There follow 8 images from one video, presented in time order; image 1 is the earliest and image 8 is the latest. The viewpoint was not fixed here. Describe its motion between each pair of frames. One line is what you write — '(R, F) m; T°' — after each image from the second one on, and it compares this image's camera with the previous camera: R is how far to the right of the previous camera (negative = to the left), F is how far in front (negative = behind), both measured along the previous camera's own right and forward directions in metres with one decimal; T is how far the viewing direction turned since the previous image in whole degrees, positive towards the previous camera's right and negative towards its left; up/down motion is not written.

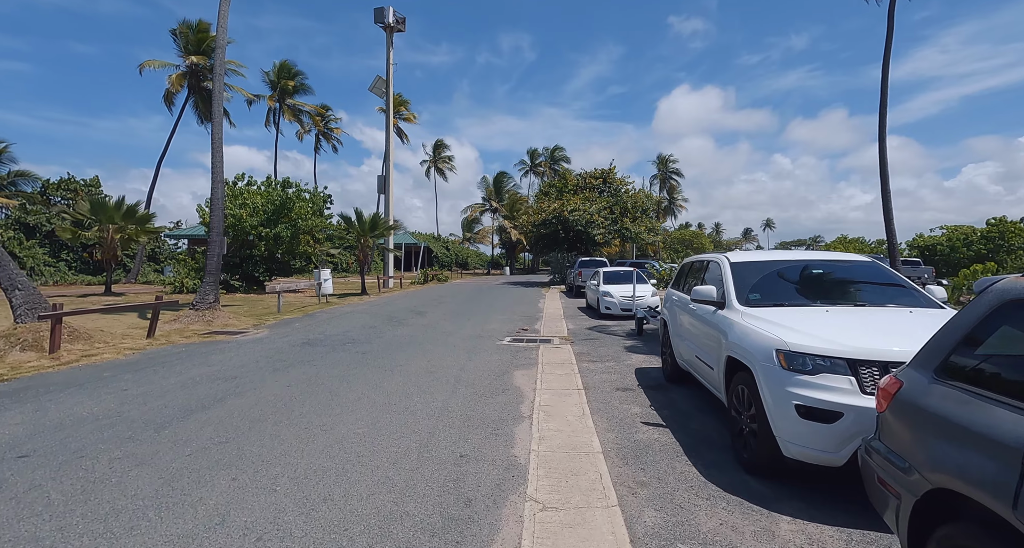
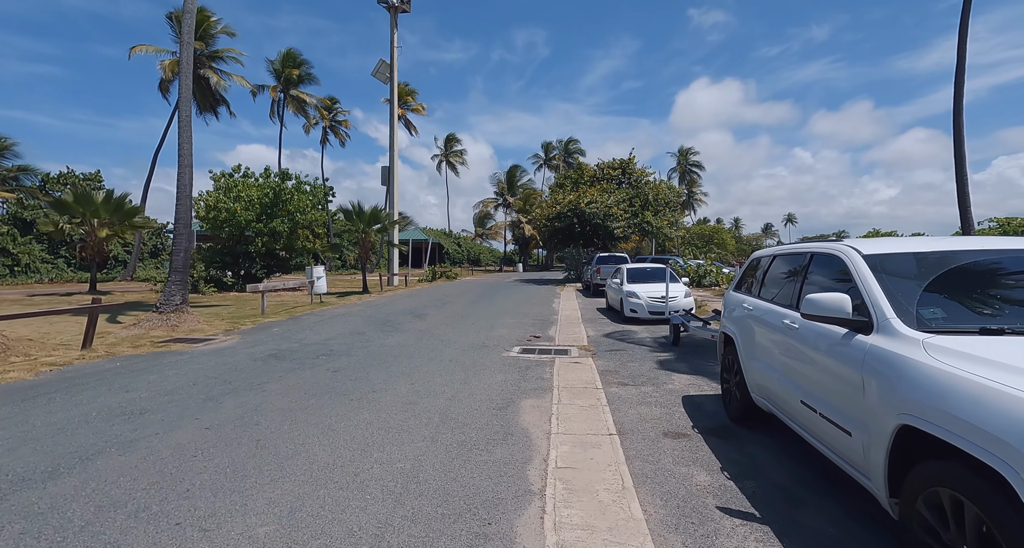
(+0.1, +1.9) m; -2°
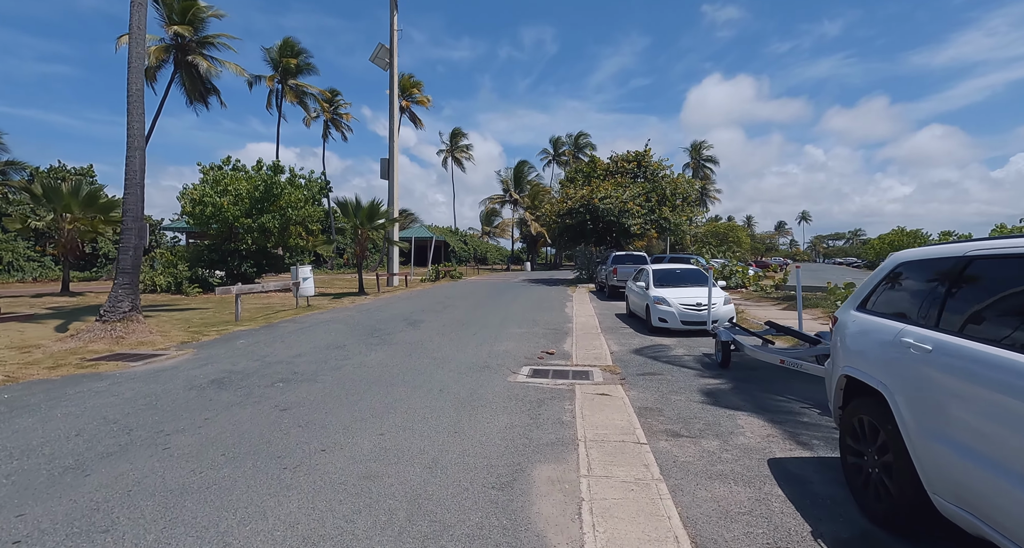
(0.0, +1.9) m; -1°
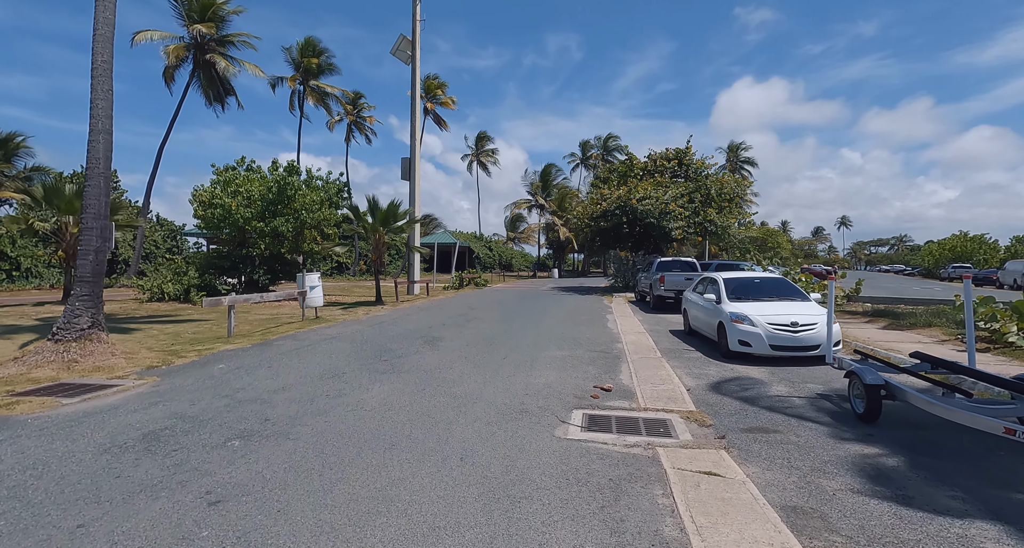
(-0.3, +2.1) m; -3°
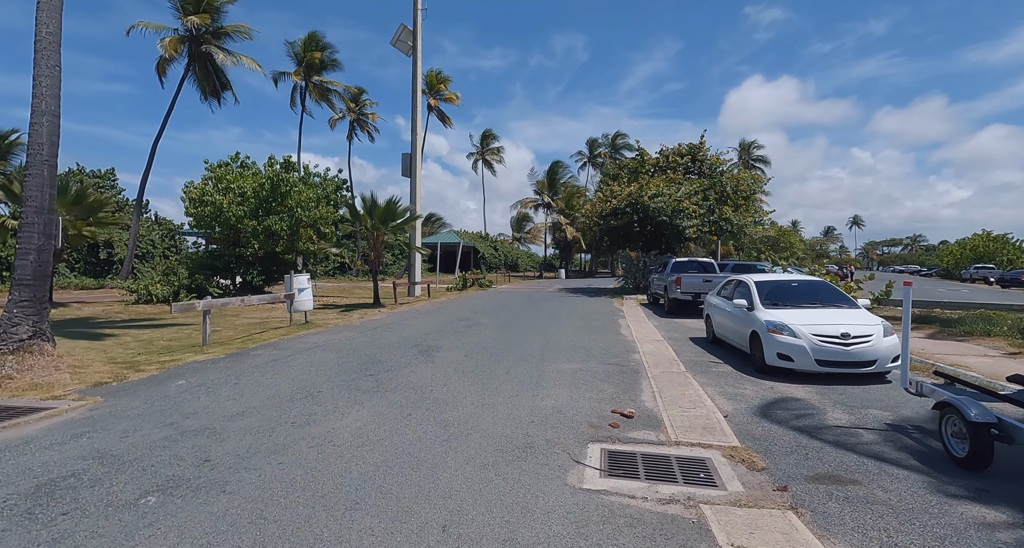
(0.0, +1.1) m; -1°
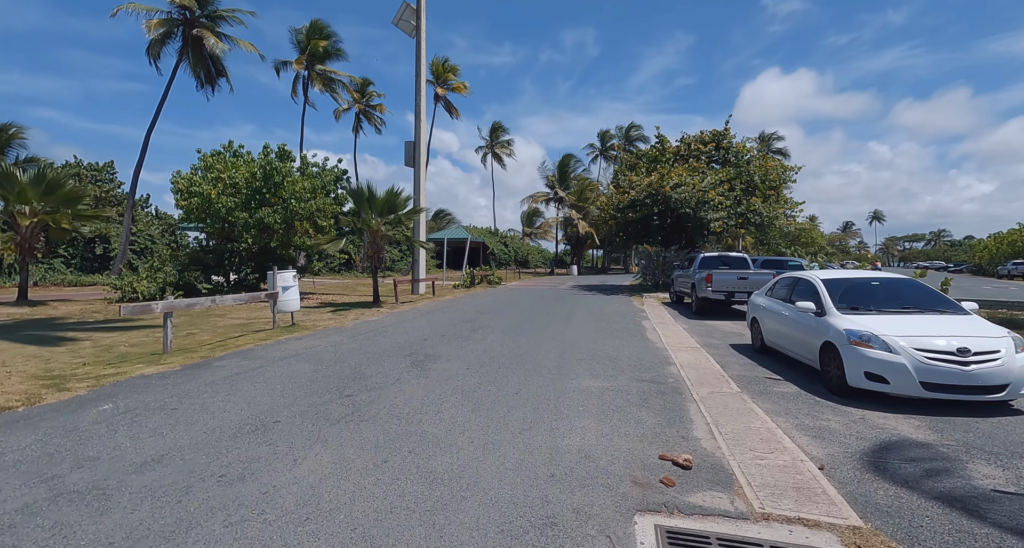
(0.0, +1.6) m; -1°
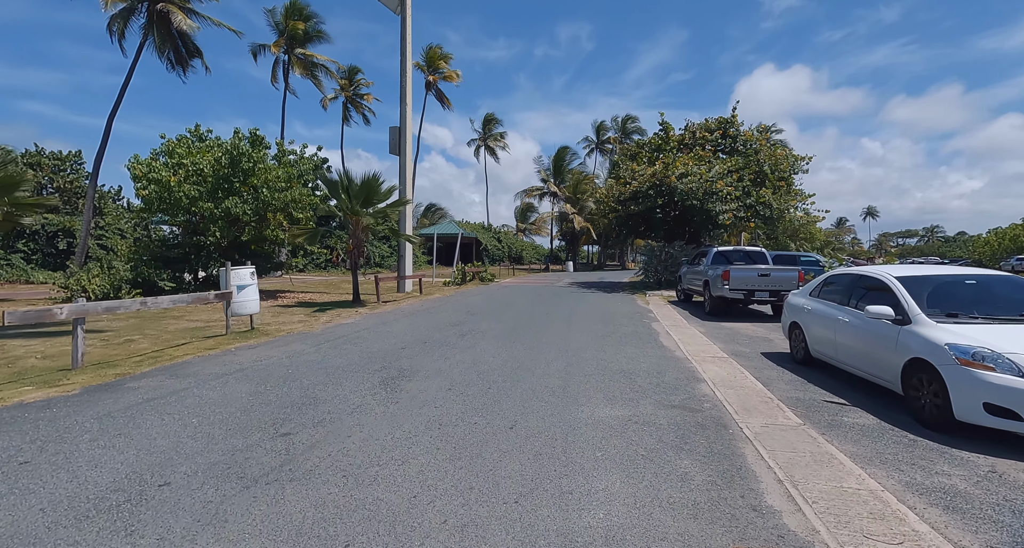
(0.0, +1.6) m; +1°
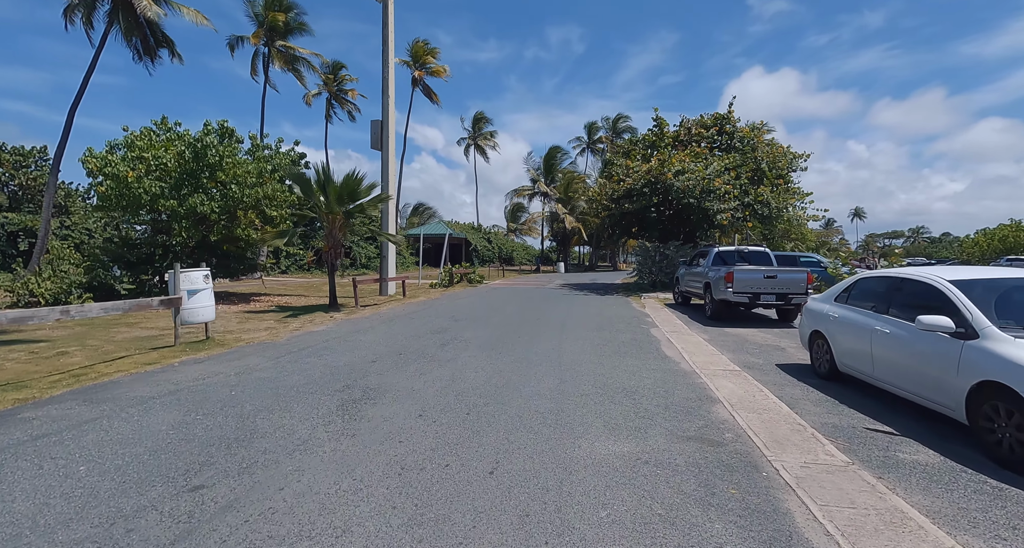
(+0.1, +1.1) m; +1°
